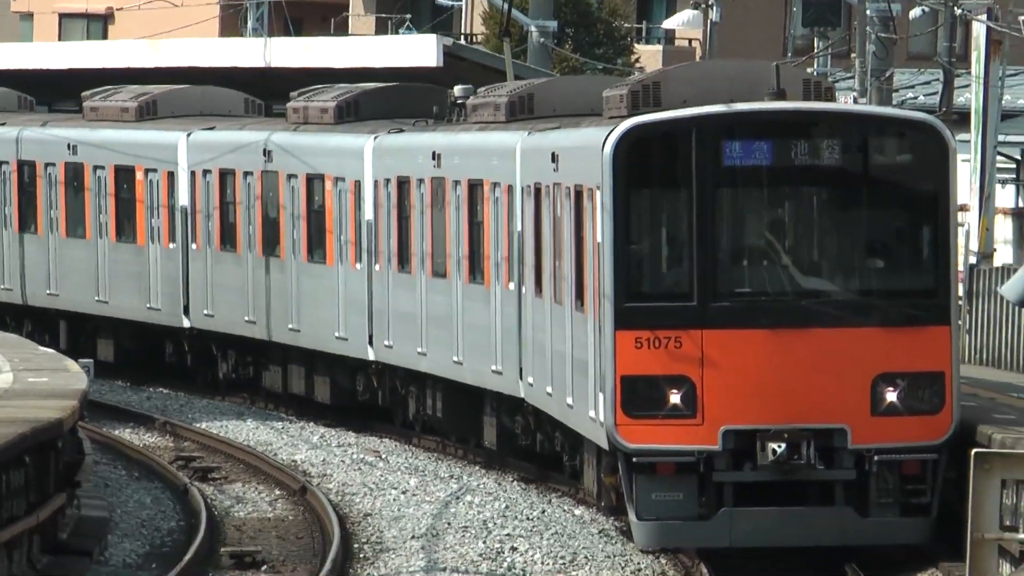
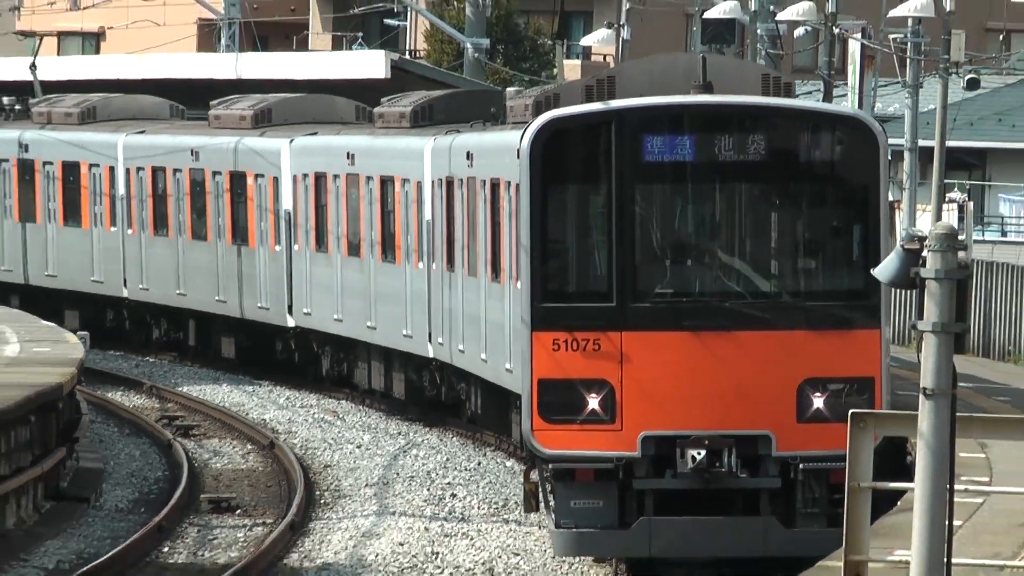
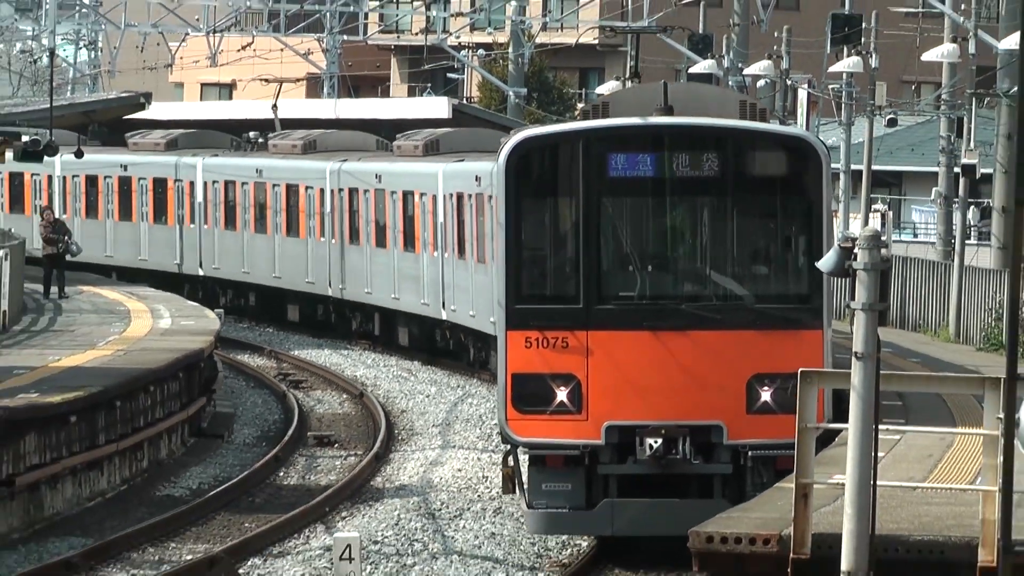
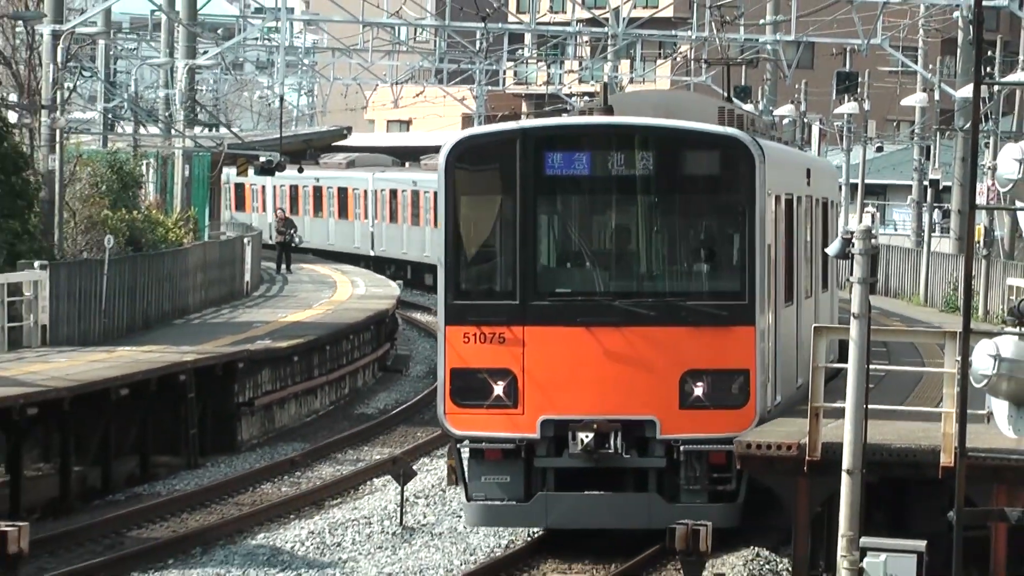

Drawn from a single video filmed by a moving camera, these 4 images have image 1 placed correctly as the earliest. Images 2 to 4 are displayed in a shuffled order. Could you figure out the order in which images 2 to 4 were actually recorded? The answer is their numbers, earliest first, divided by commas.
2, 3, 4
